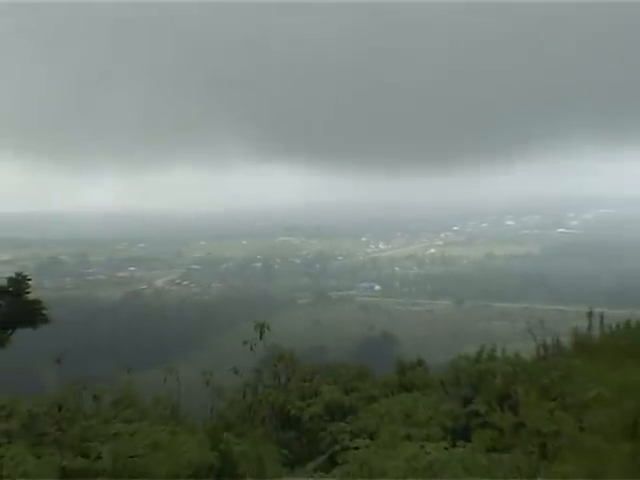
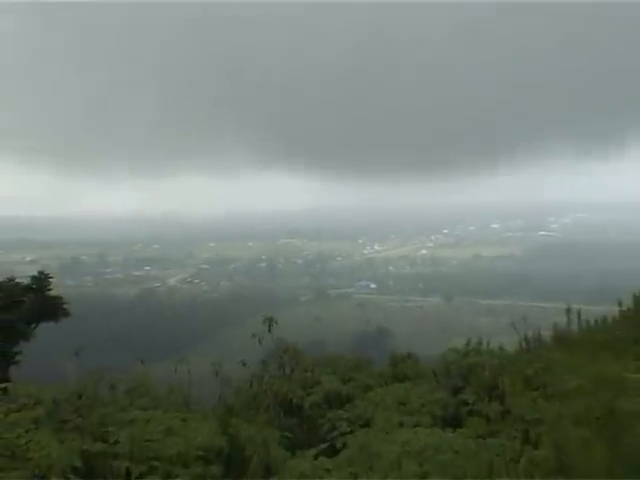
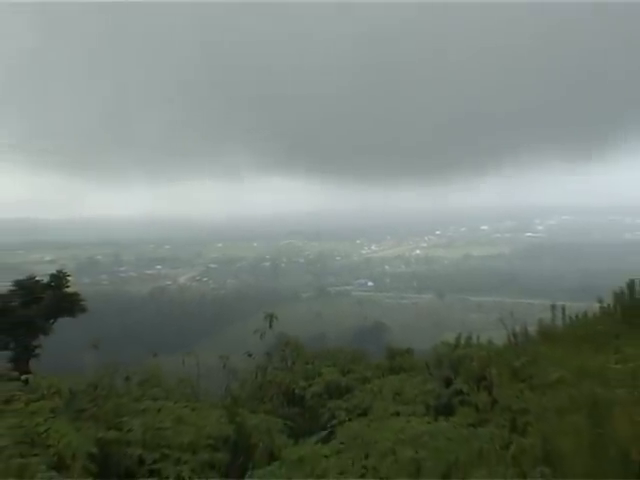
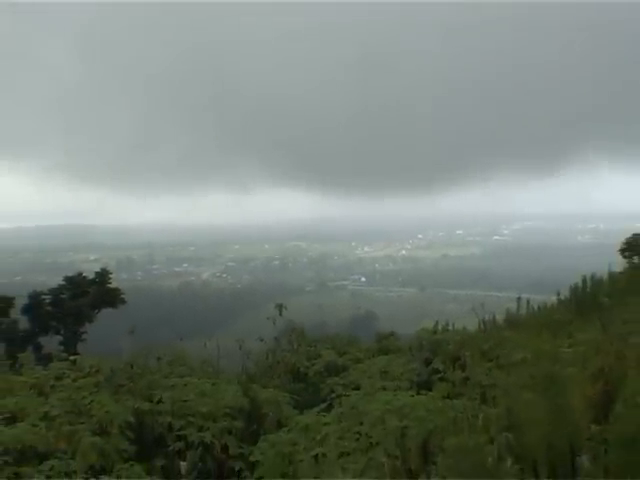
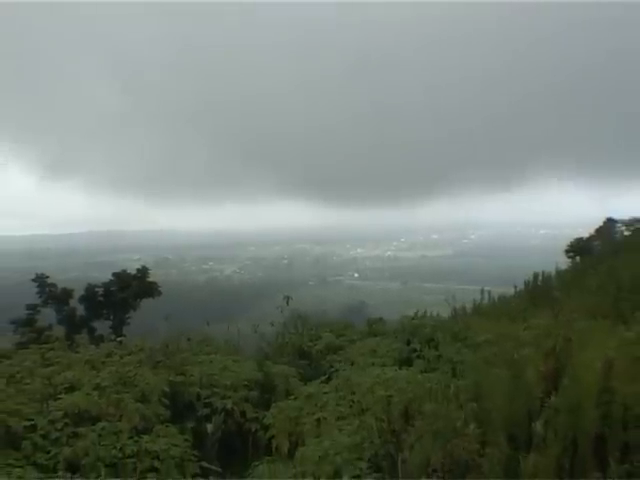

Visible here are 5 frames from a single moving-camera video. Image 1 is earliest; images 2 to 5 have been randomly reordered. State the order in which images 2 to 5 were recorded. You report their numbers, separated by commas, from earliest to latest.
2, 3, 4, 5
